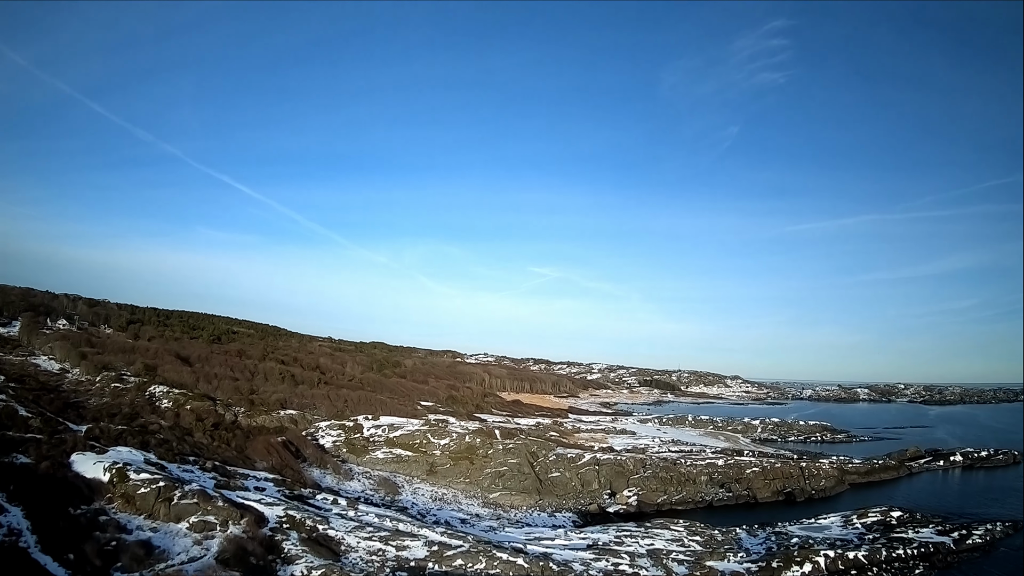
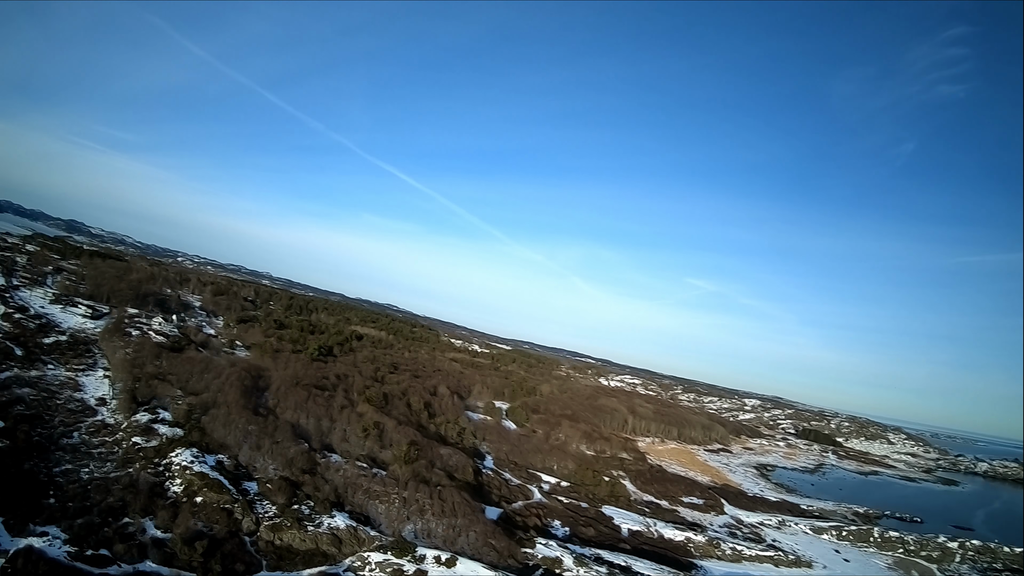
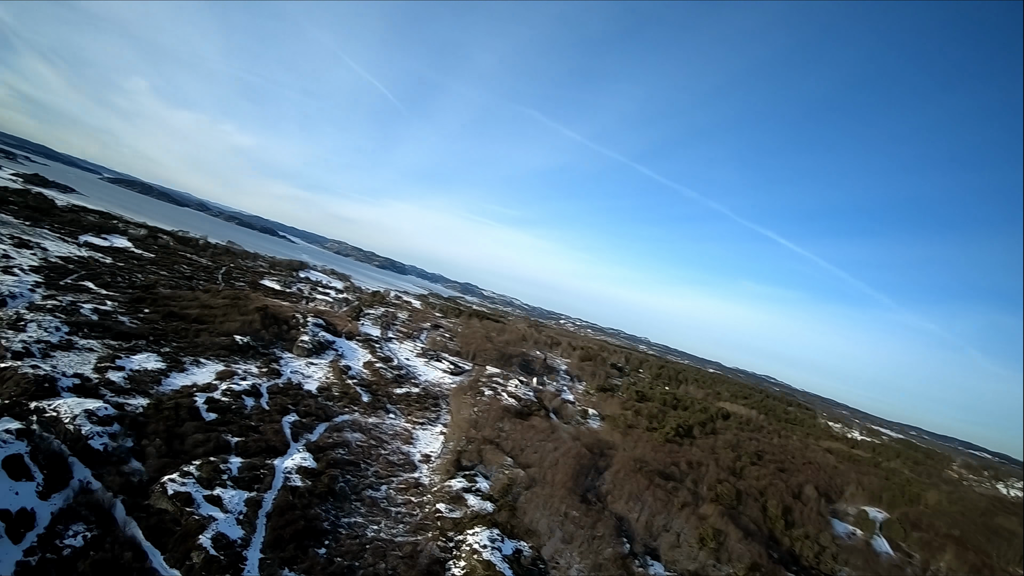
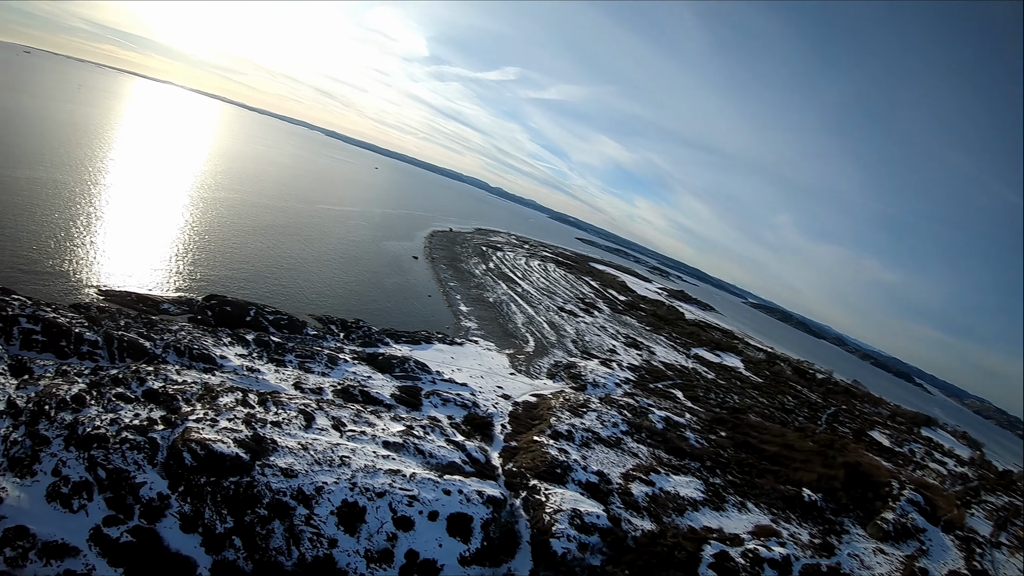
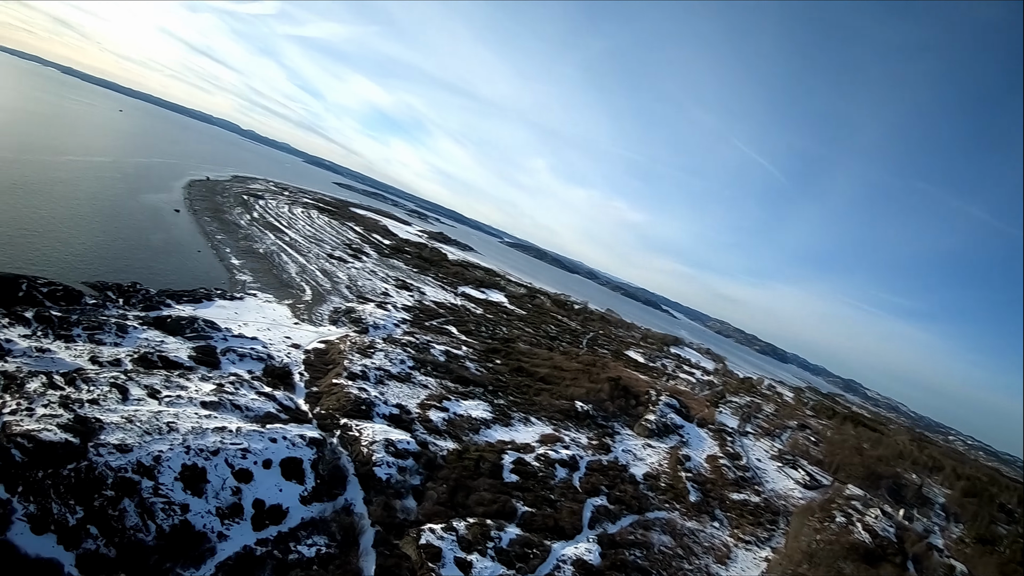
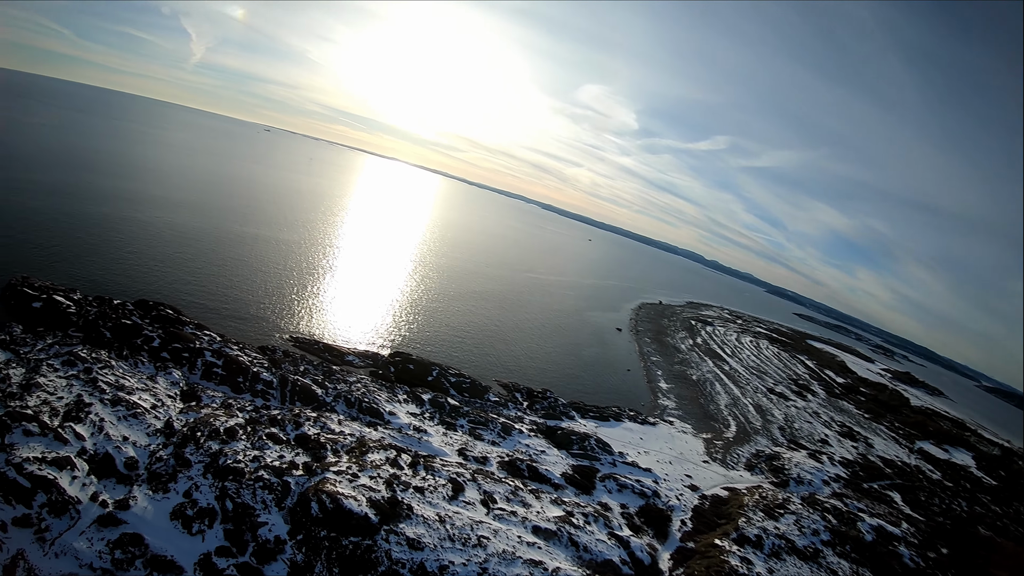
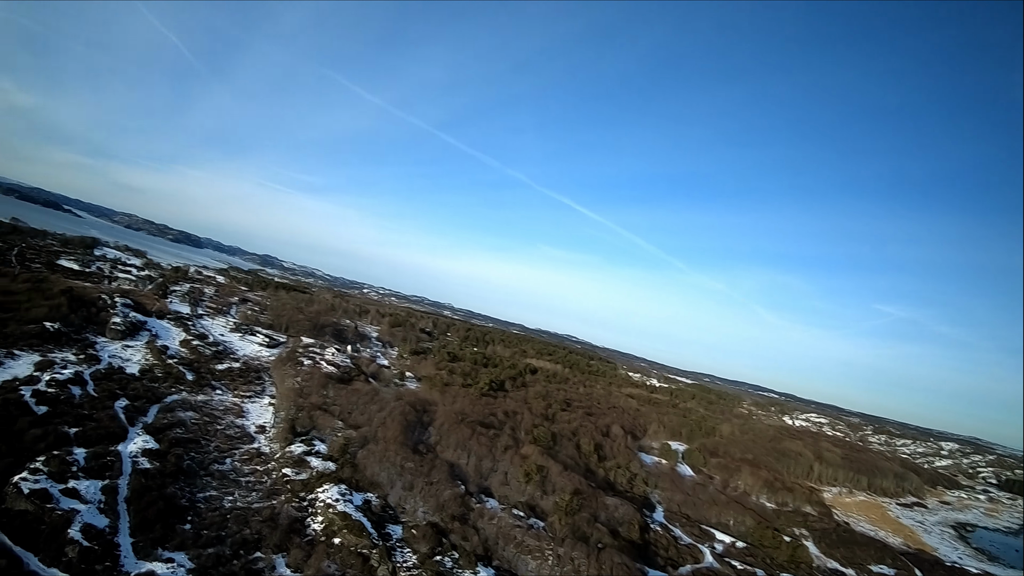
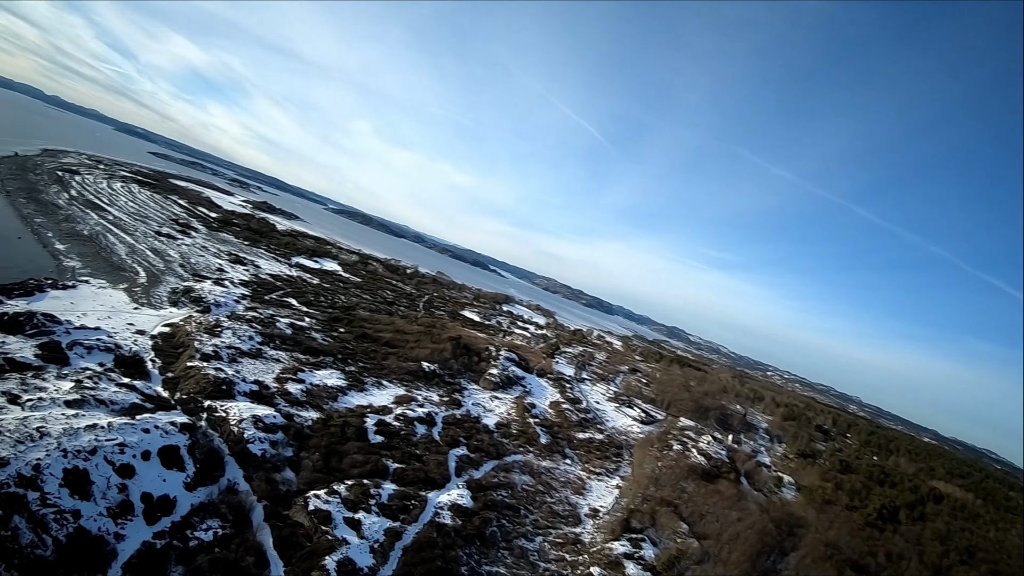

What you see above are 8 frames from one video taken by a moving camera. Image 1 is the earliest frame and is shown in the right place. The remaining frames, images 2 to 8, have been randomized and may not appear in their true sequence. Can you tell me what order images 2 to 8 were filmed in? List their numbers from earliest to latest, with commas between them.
2, 7, 3, 8, 5, 4, 6
